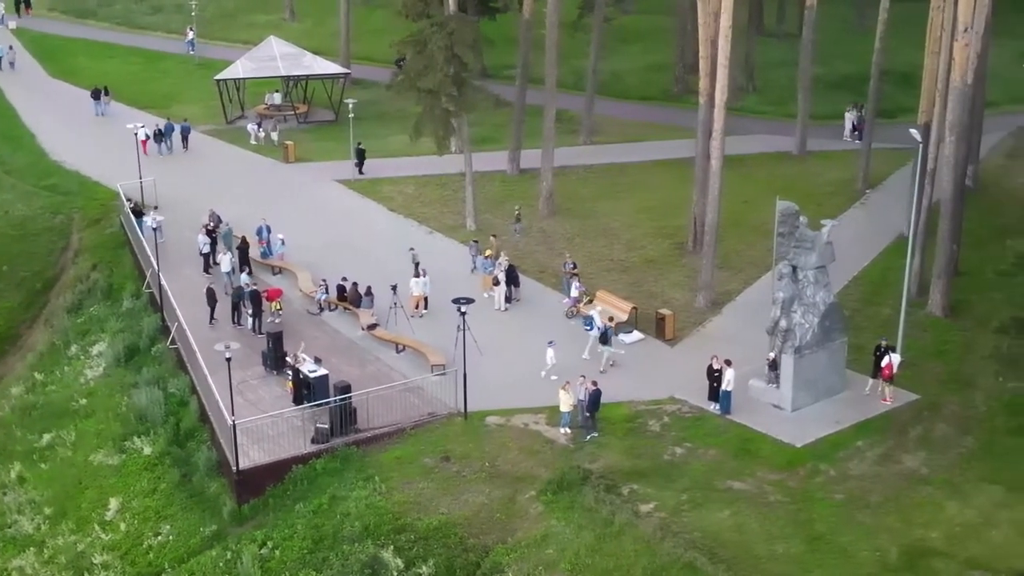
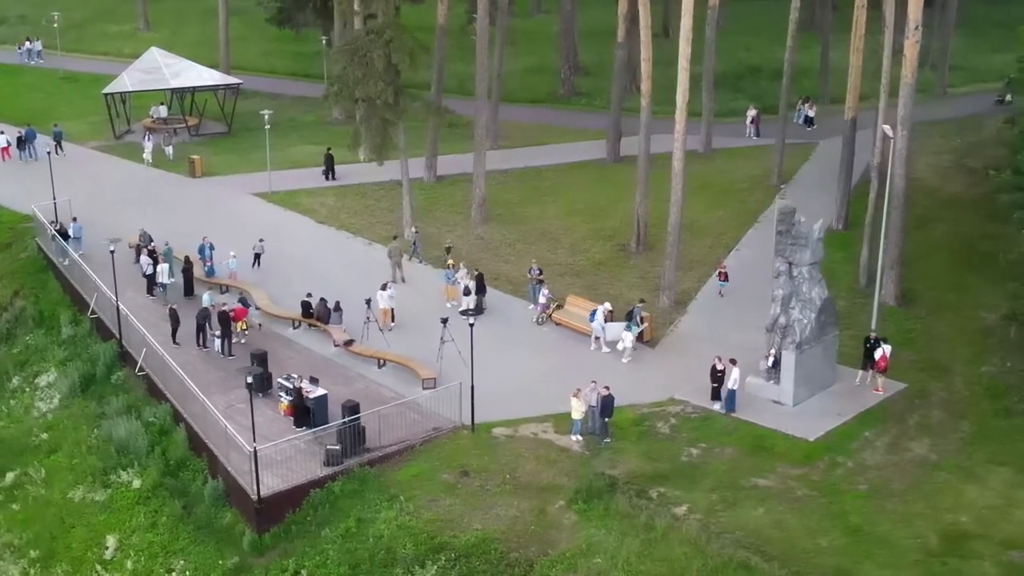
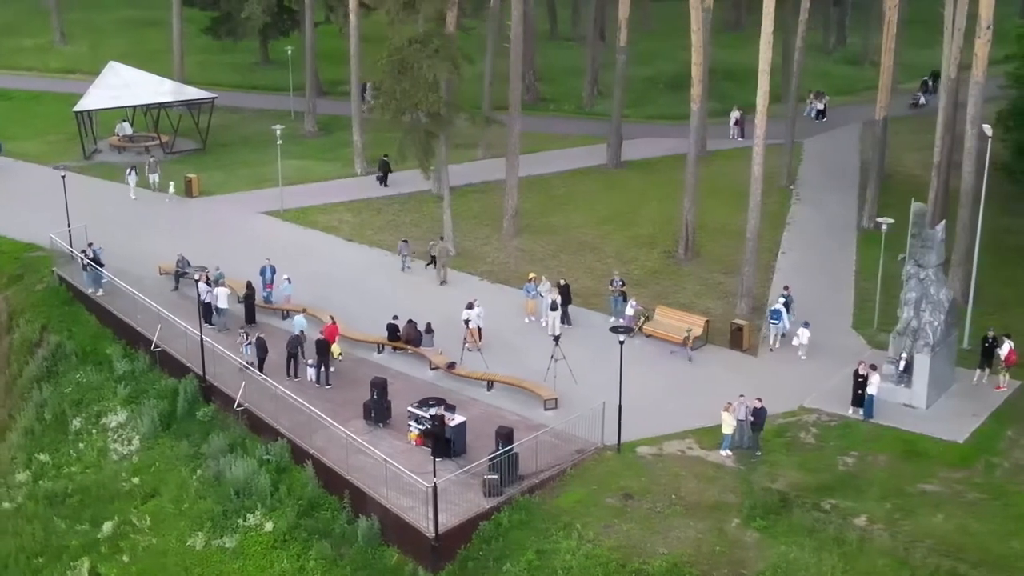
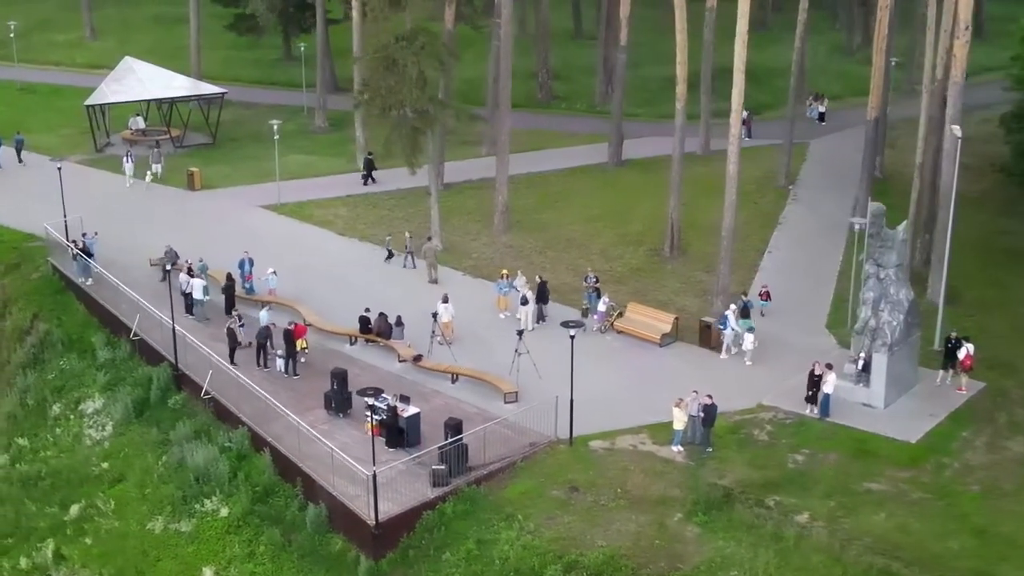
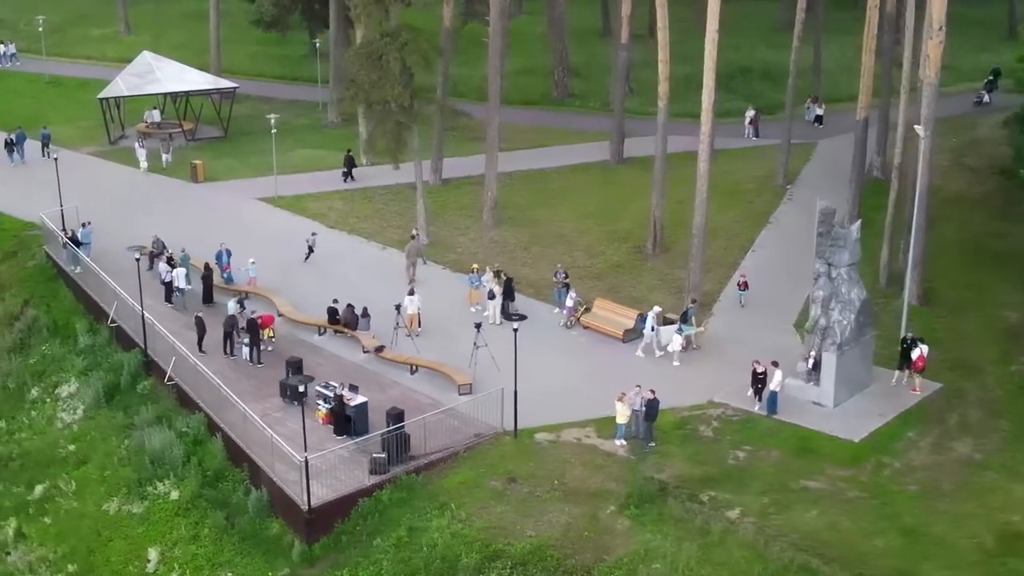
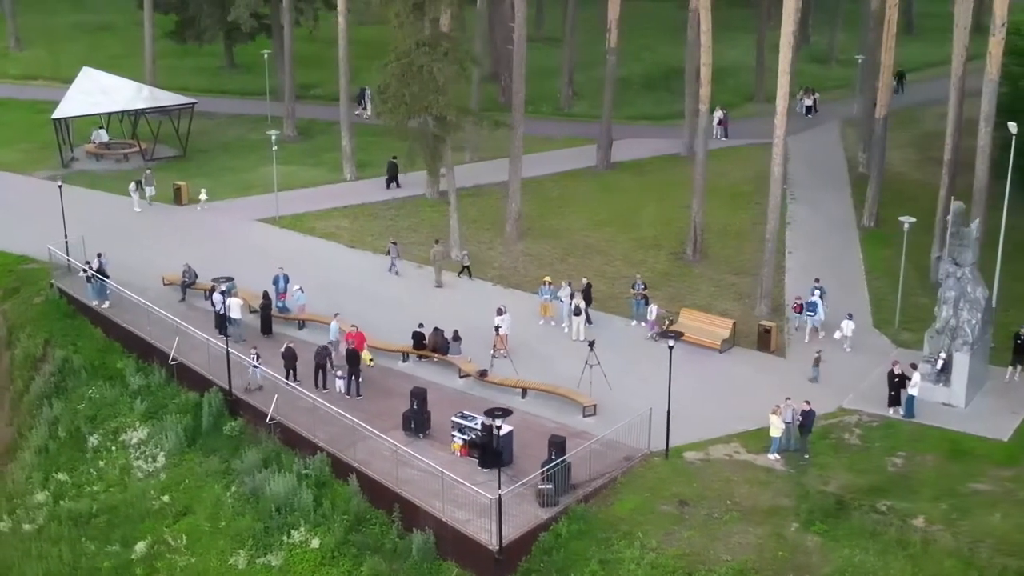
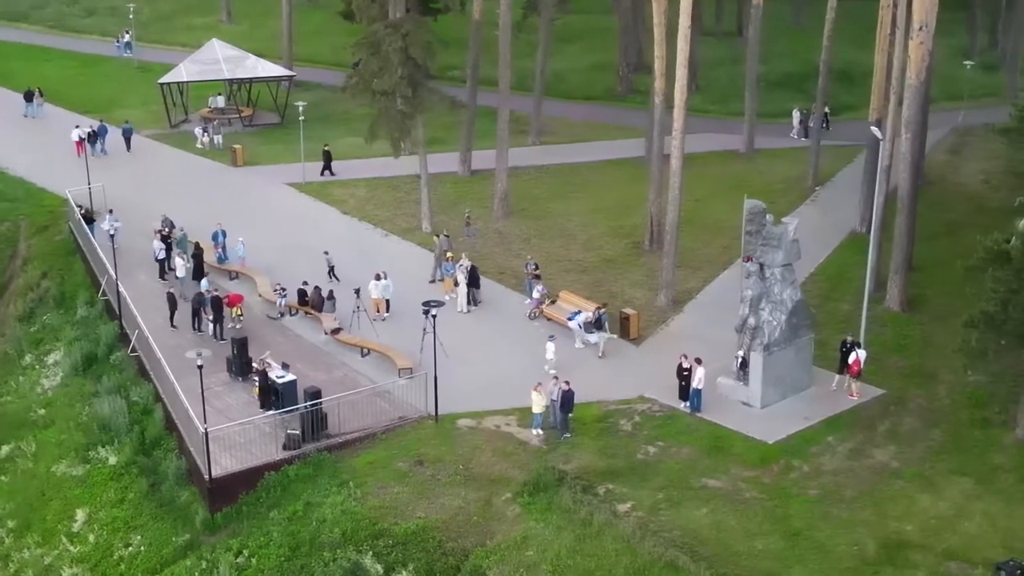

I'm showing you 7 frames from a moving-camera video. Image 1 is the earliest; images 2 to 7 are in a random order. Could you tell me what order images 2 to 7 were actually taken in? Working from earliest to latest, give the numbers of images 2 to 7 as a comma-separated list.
7, 2, 5, 4, 3, 6
